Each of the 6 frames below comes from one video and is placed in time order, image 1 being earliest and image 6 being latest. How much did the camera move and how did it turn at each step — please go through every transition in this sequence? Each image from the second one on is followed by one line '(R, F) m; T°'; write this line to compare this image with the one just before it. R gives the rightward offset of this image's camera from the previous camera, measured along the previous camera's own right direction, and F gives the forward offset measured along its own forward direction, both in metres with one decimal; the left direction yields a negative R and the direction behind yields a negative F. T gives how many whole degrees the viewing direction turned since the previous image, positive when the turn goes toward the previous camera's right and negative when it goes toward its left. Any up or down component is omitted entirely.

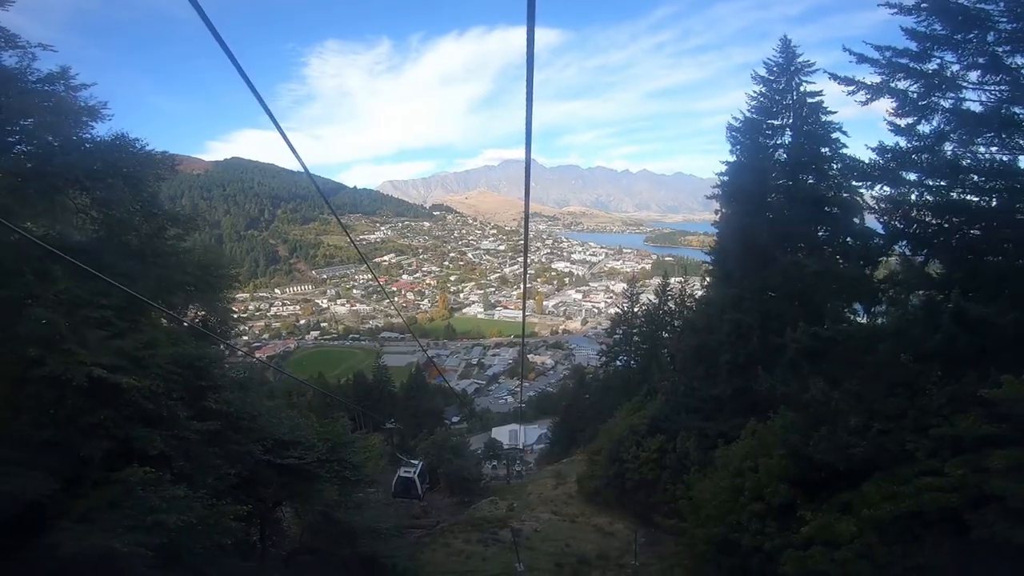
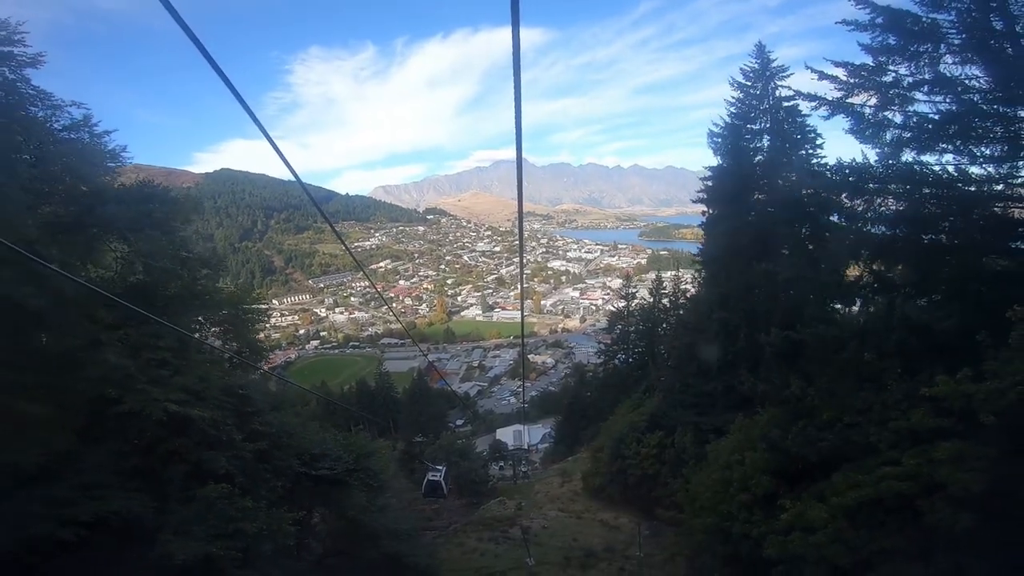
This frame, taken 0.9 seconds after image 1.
(0.0, -0.5) m; 0°
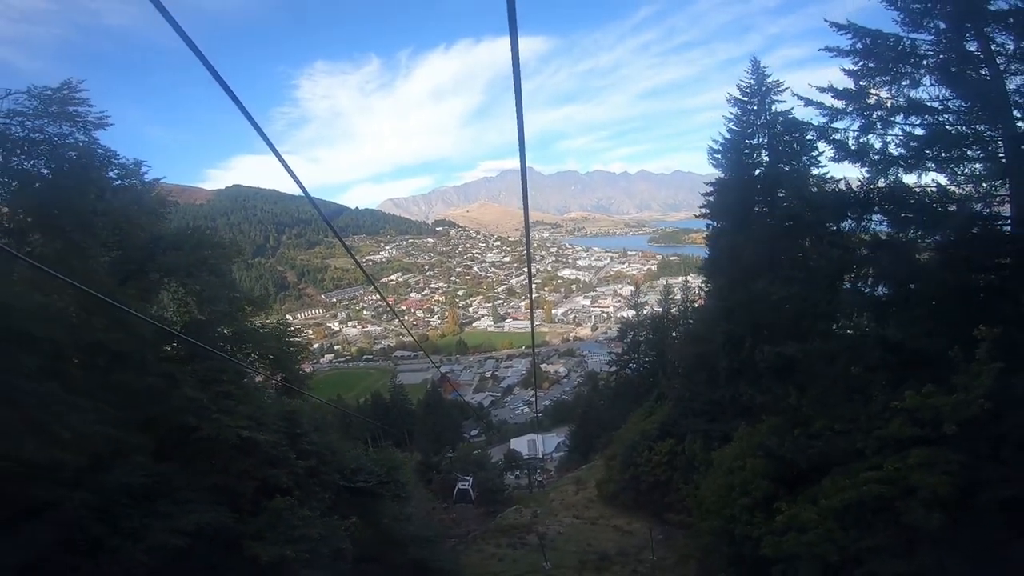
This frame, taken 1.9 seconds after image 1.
(0.0, -0.5) m; -1°
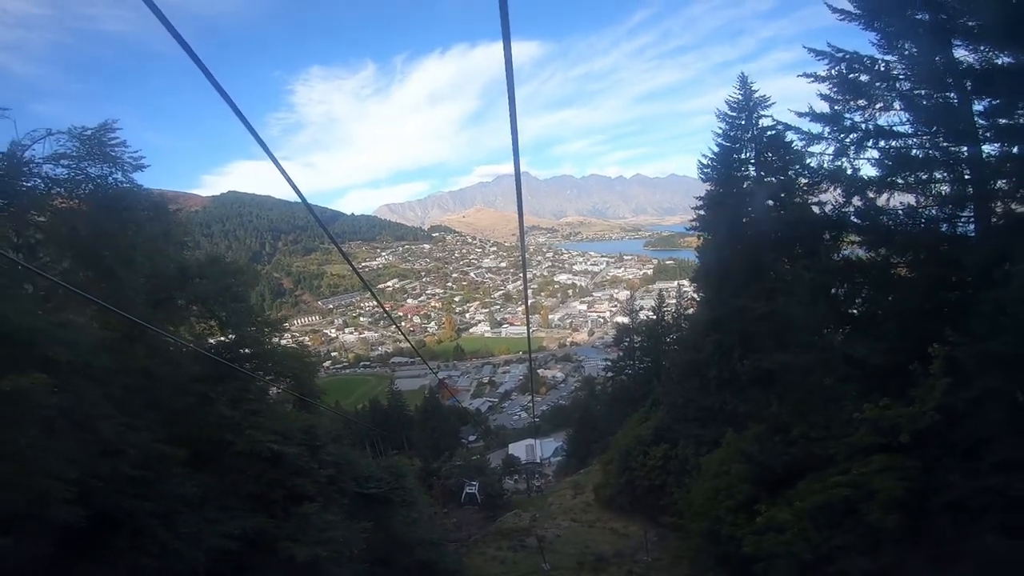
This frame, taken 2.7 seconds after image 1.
(0.0, -0.5) m; 0°
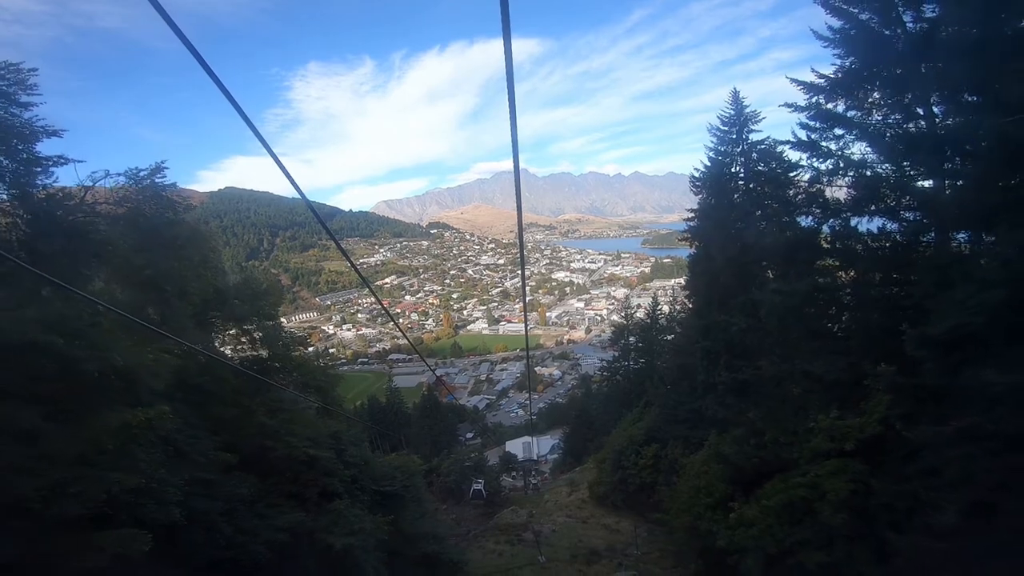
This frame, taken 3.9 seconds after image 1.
(0.0, -0.7) m; 0°
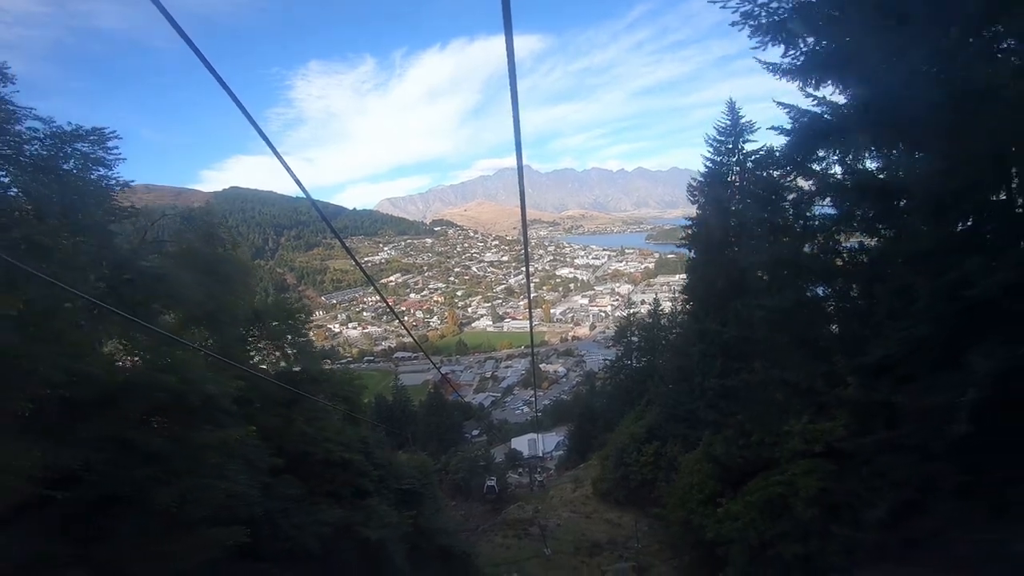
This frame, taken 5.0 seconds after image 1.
(0.0, -0.7) m; 0°
